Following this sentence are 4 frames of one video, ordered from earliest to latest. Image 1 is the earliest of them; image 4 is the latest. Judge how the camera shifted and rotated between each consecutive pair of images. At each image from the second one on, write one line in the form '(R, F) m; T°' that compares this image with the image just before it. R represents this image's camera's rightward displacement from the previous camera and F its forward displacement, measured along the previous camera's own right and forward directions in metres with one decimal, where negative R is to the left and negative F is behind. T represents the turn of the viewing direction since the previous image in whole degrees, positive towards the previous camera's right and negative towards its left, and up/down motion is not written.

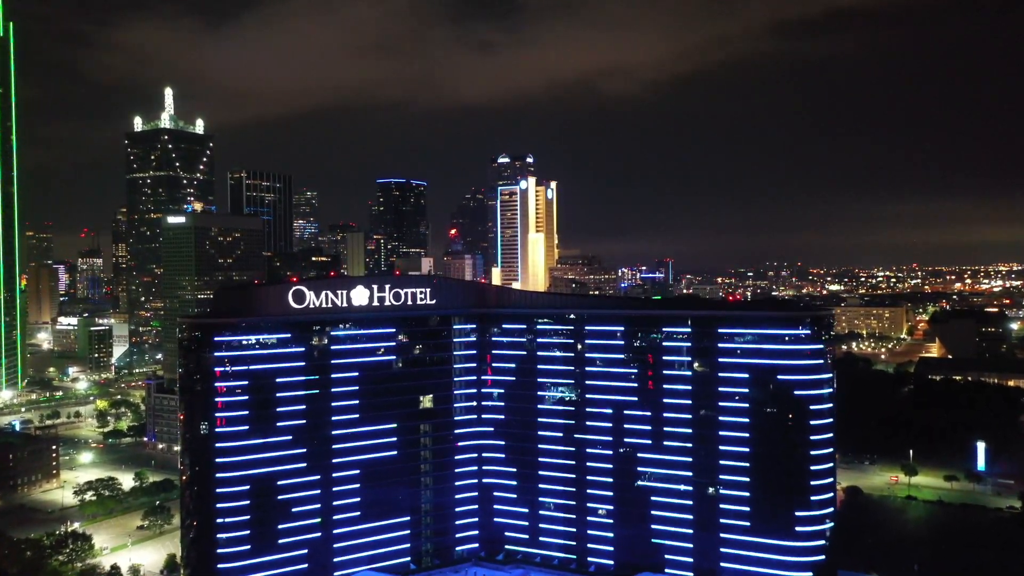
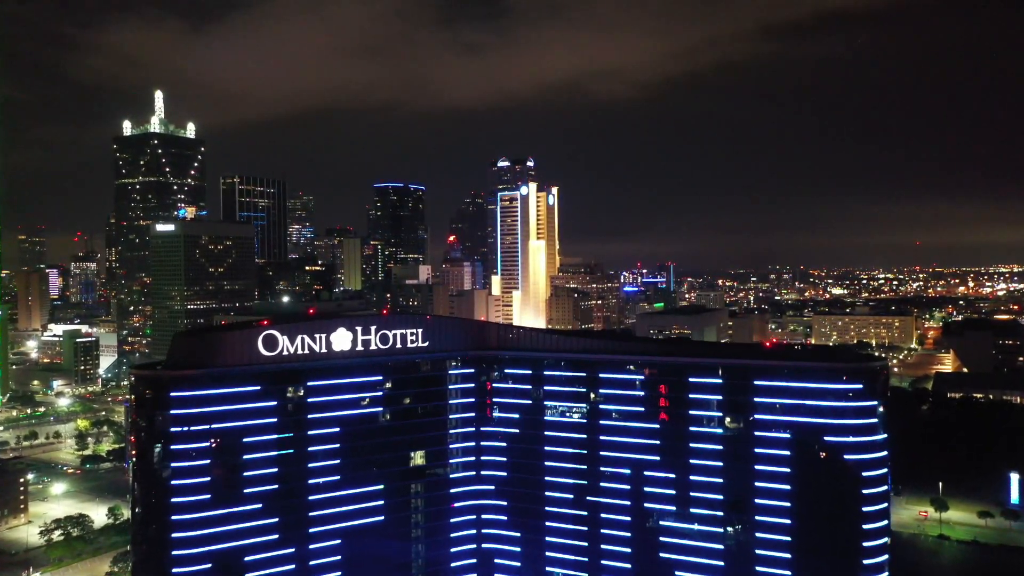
(-0.2, +3.9) m; 0°
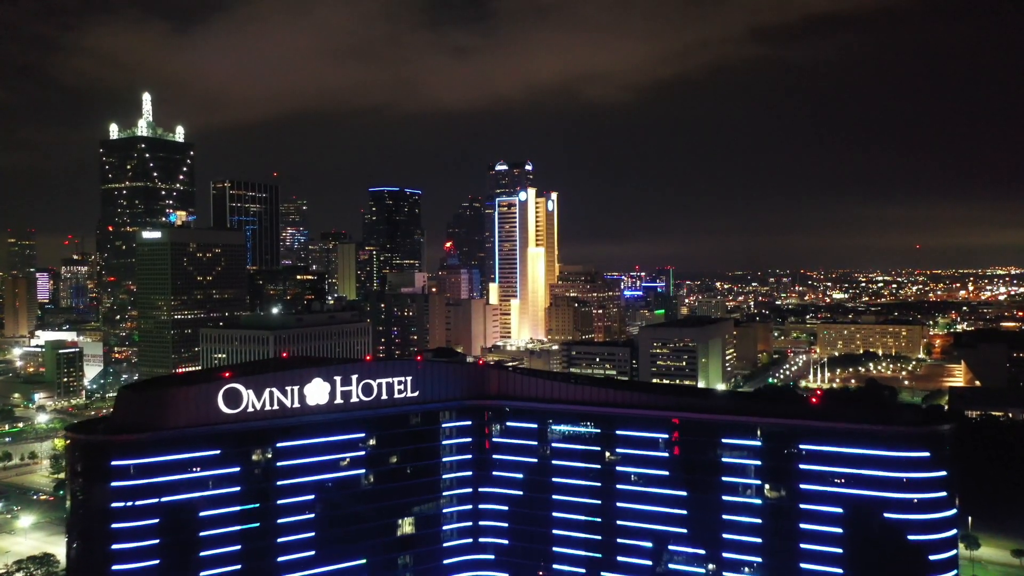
(-0.2, +3.7) m; 0°
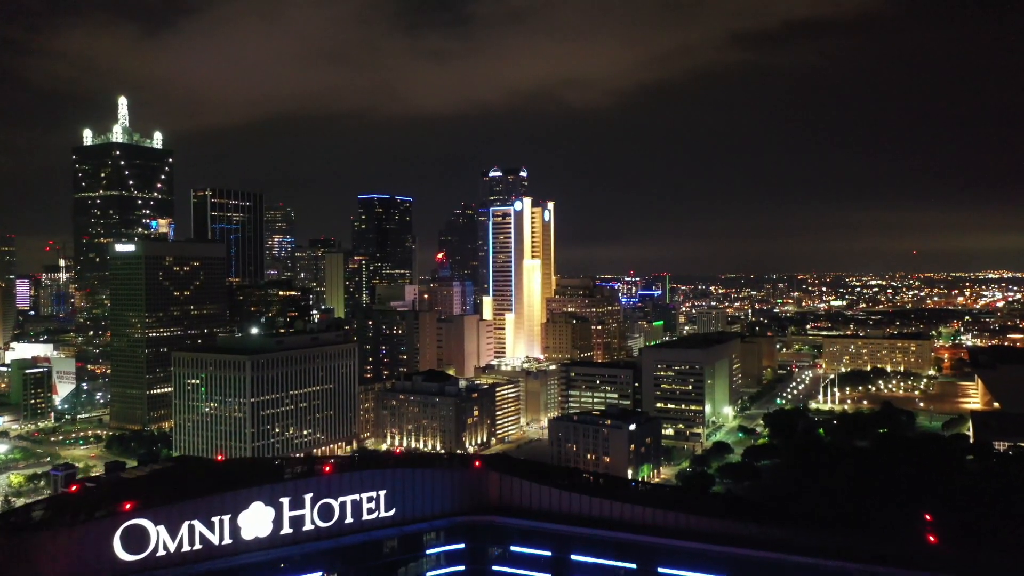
(-0.4, +5.9) m; +1°
